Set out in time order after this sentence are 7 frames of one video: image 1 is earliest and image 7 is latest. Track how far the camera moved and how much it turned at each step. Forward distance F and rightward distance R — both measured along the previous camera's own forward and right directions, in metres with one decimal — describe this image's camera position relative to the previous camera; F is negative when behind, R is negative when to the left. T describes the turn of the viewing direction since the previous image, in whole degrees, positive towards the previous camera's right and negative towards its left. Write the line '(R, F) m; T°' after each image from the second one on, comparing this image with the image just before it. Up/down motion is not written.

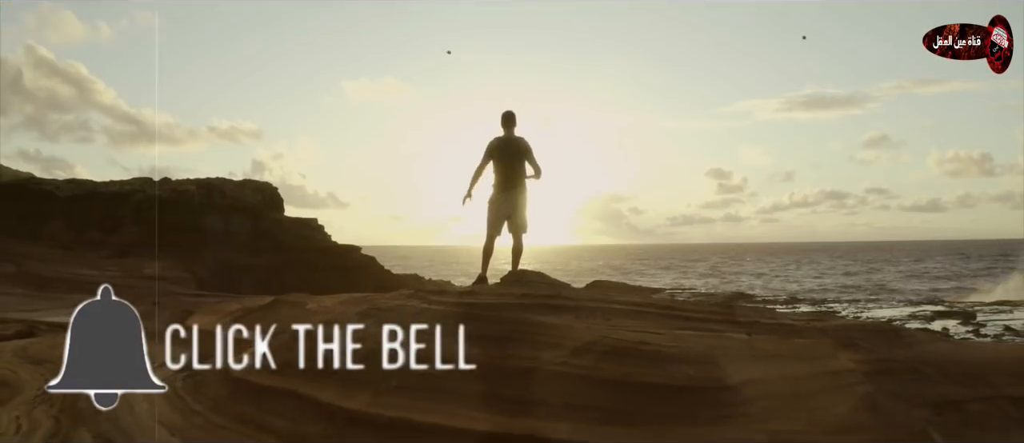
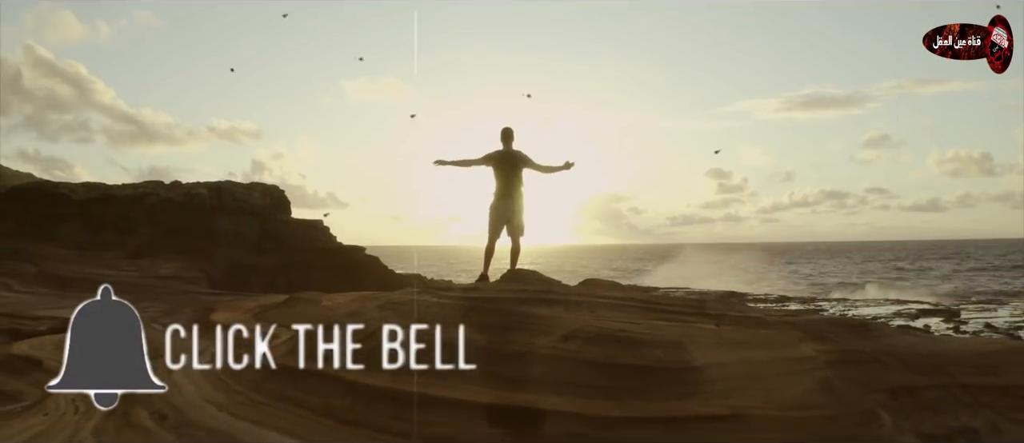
(0.0, -1.5) m; 0°
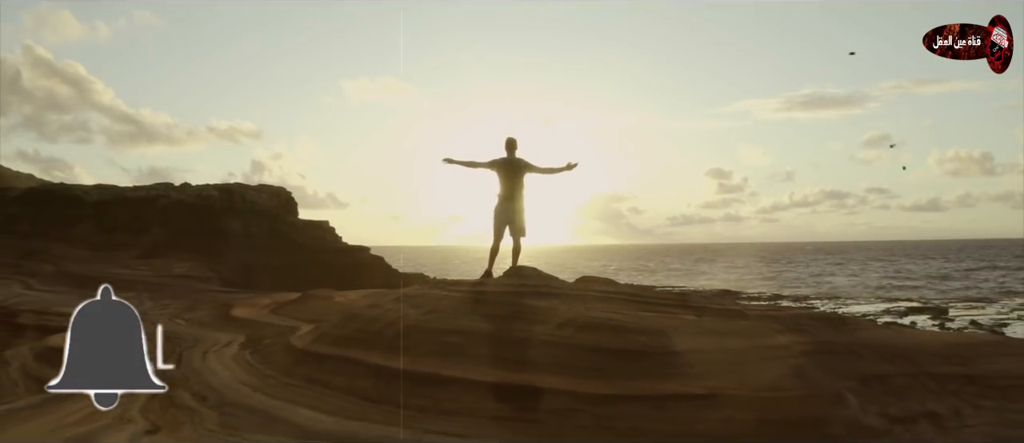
(-0.3, +2.7) m; 0°
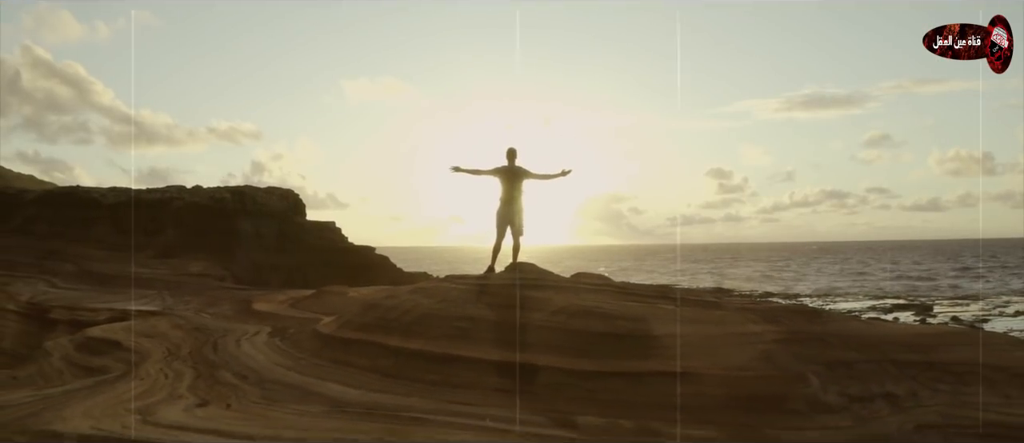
(0.0, -0.6) m; 0°
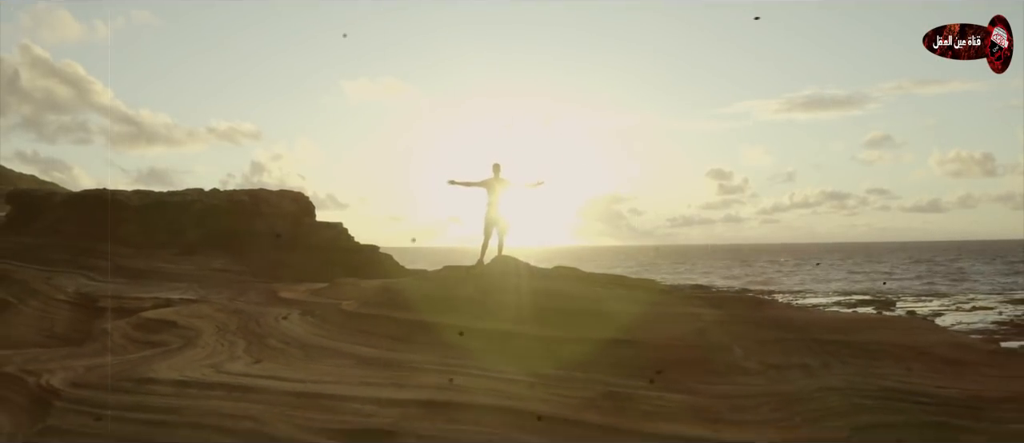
(+0.1, -1.4) m; 0°
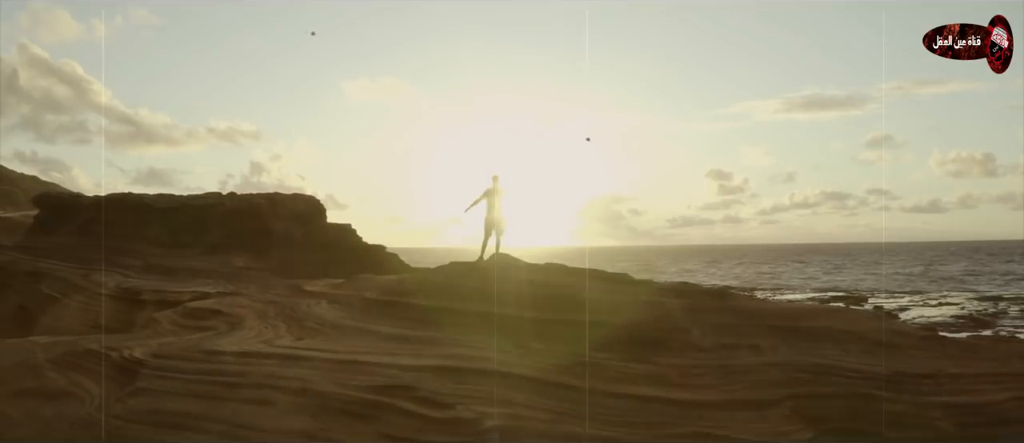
(+0.1, -1.3) m; 0°
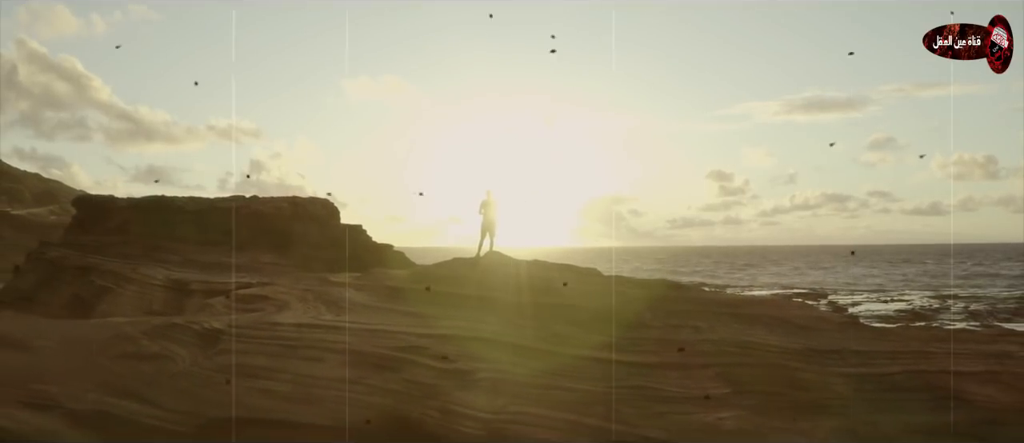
(+0.1, -2.2) m; 0°
